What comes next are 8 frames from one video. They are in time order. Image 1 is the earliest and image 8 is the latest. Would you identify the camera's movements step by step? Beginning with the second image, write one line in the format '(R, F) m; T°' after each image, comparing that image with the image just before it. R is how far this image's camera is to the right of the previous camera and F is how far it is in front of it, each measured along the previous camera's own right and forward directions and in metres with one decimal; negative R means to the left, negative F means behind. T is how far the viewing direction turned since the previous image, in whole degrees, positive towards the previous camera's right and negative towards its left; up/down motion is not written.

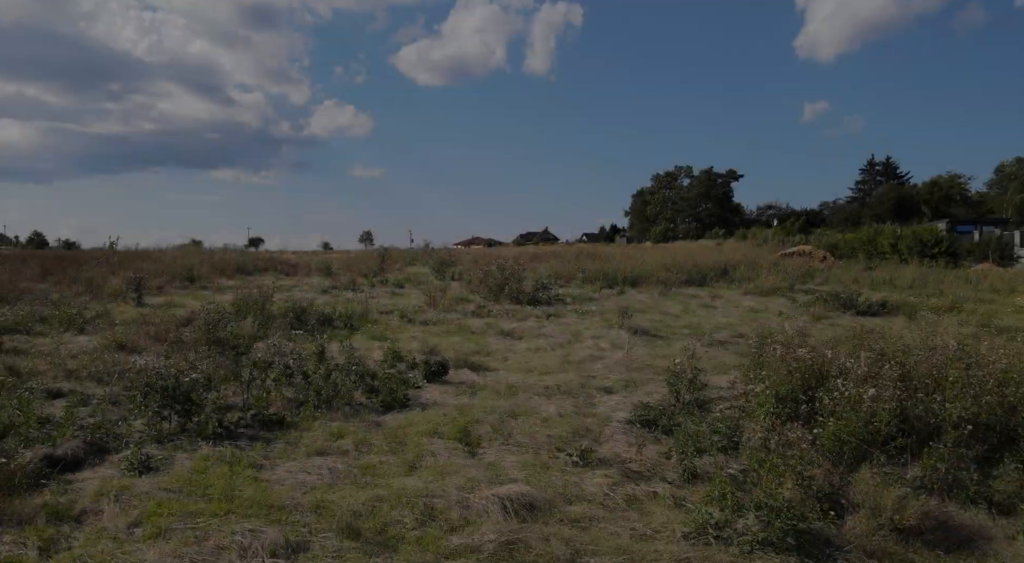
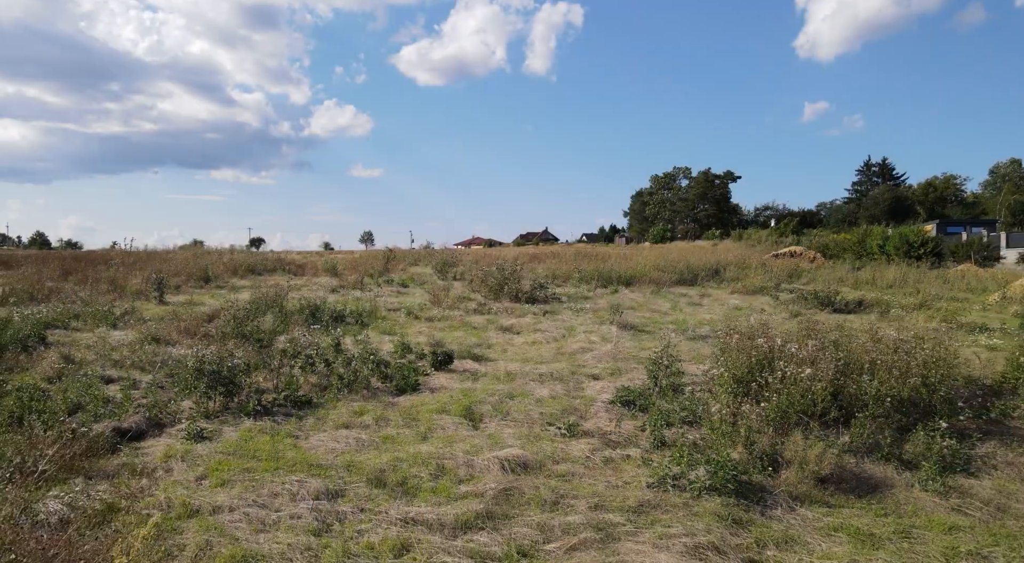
(0.0, -0.7) m; 0°
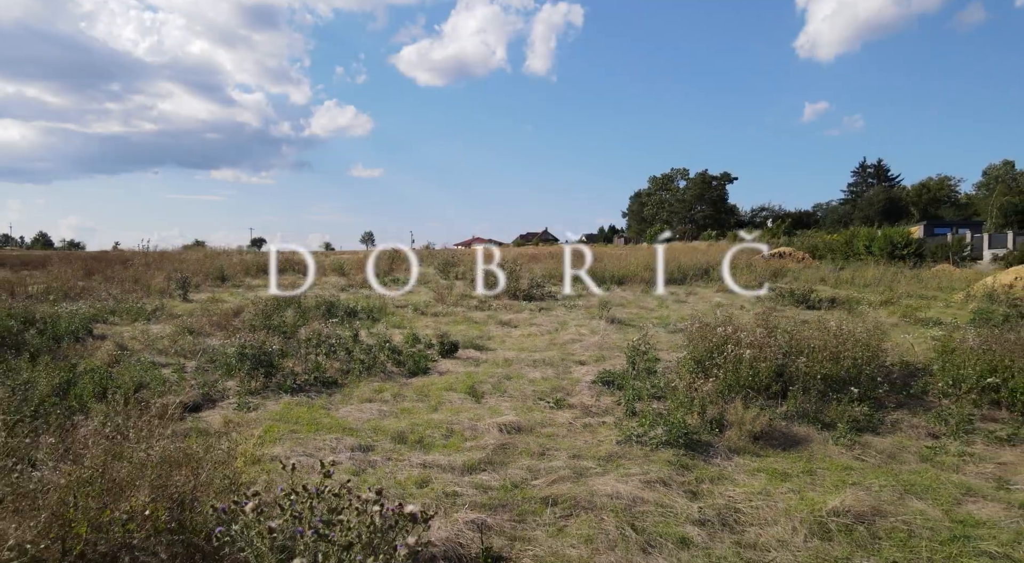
(0.0, -0.9) m; 0°
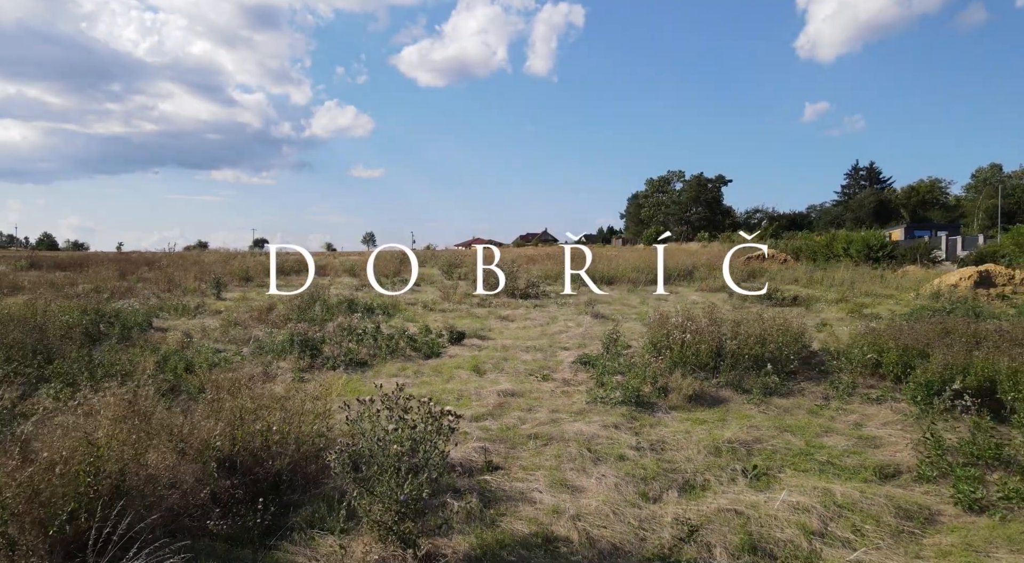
(0.0, -1.5) m; 0°
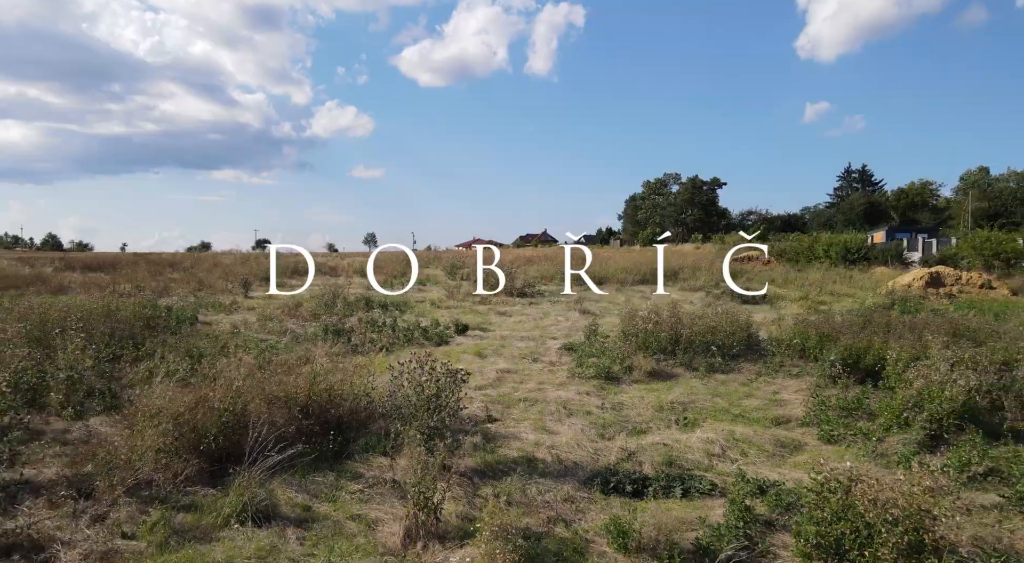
(0.0, -1.6) m; 0°
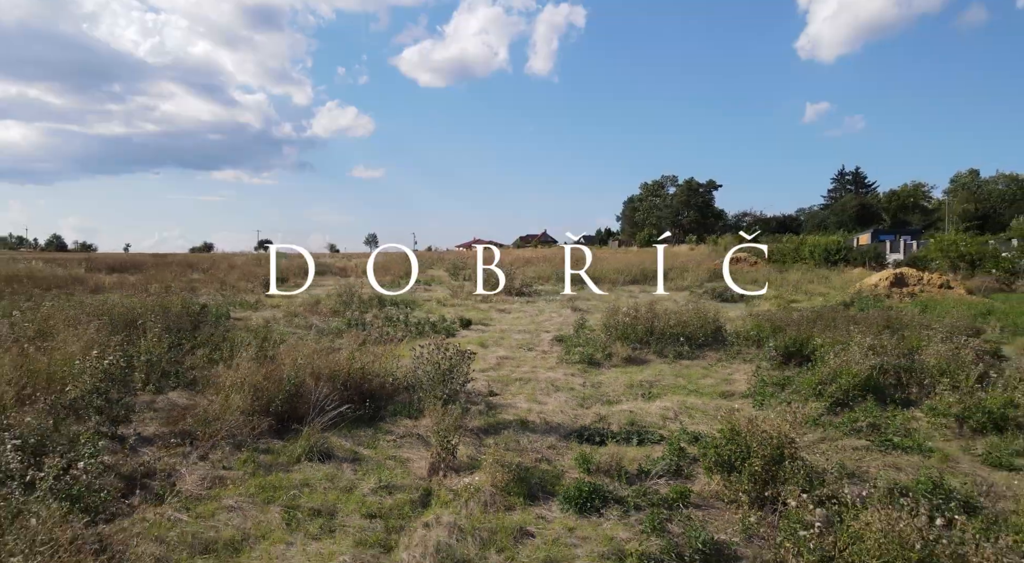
(0.0, -1.4) m; 0°
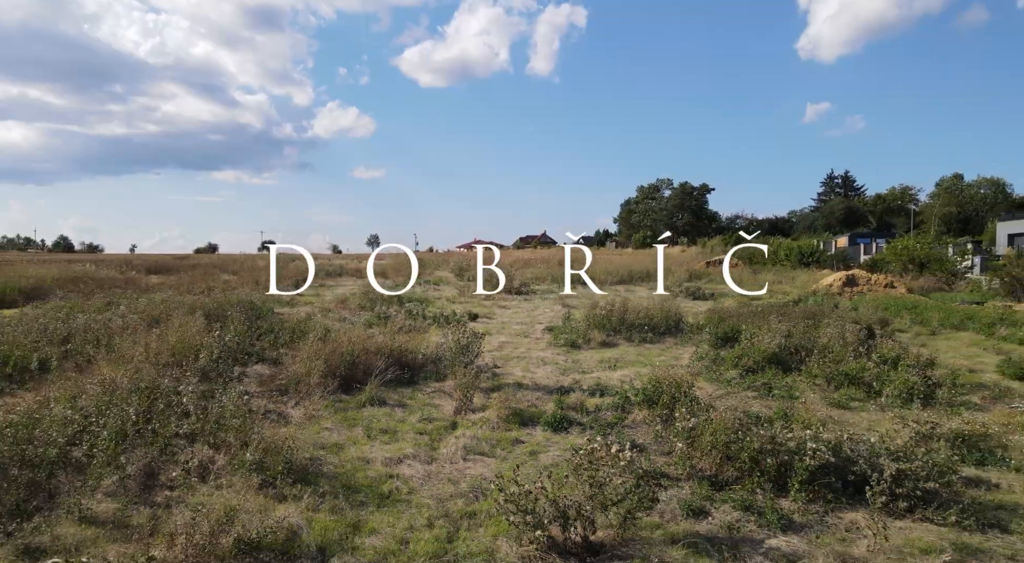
(0.0, -2.4) m; 0°
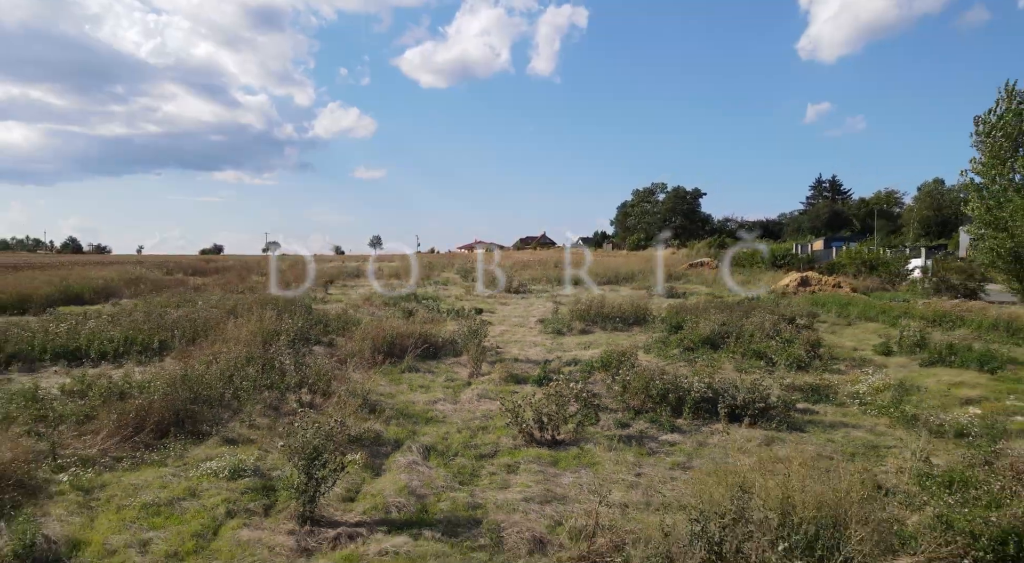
(0.0, -3.0) m; 0°
